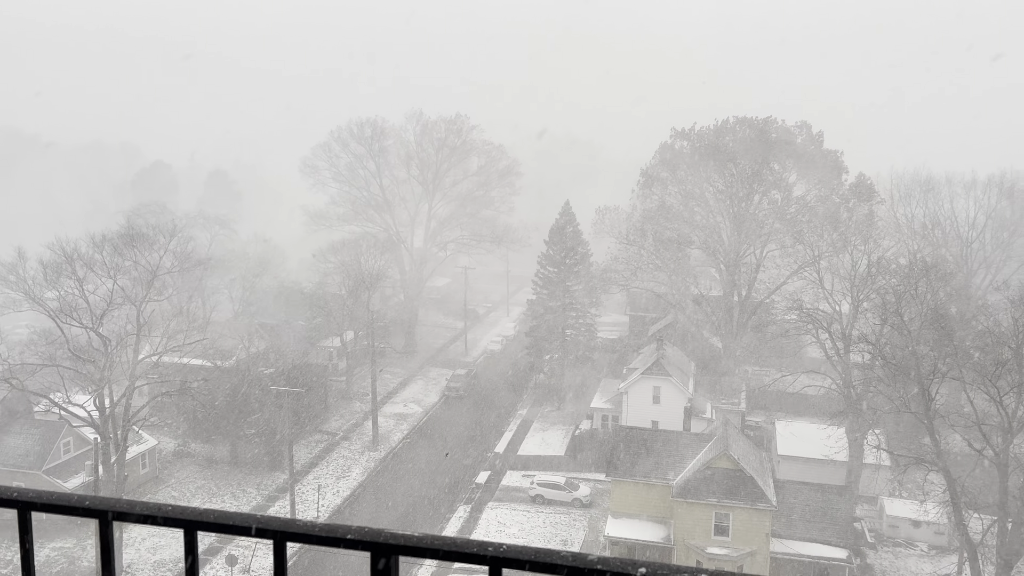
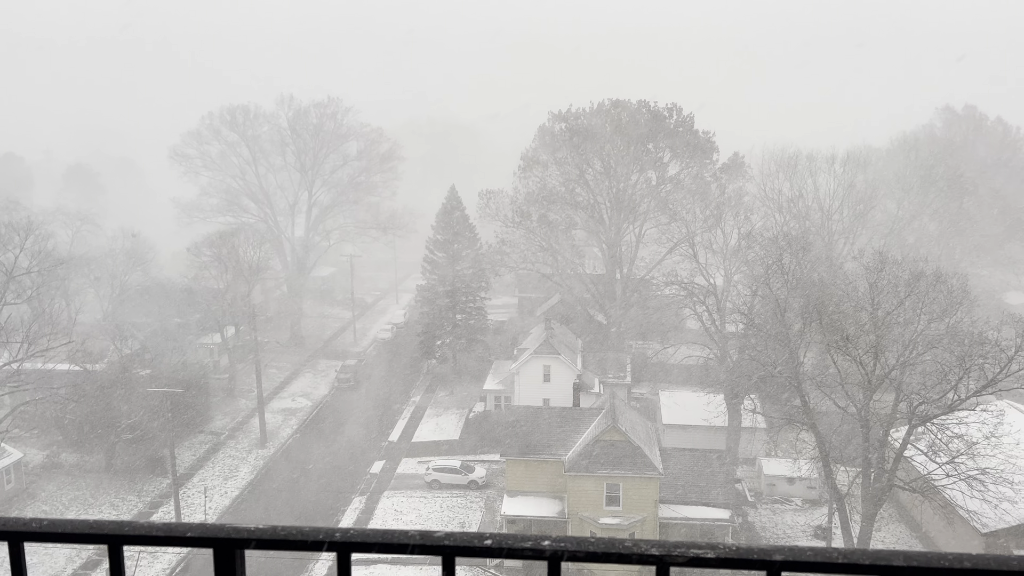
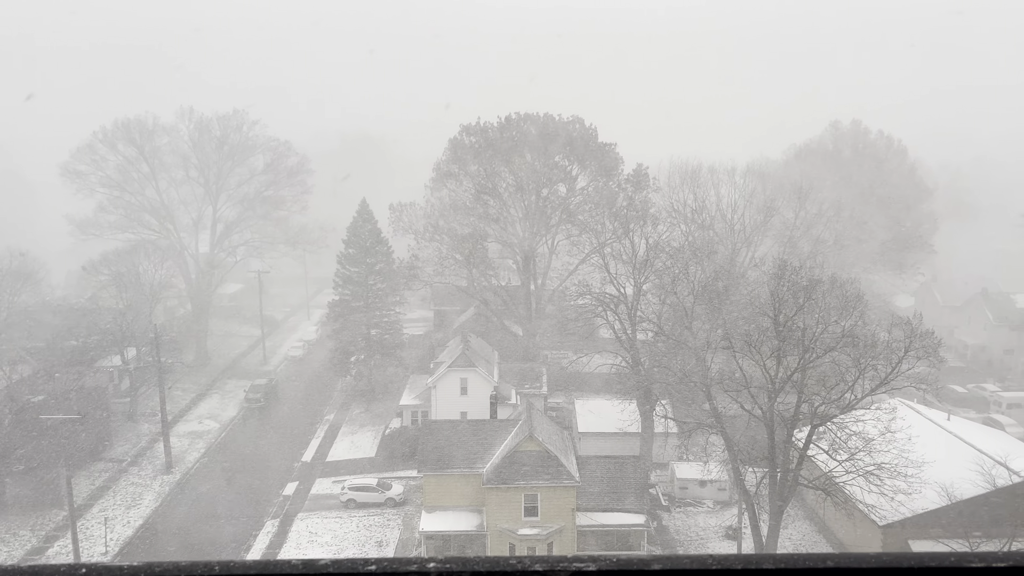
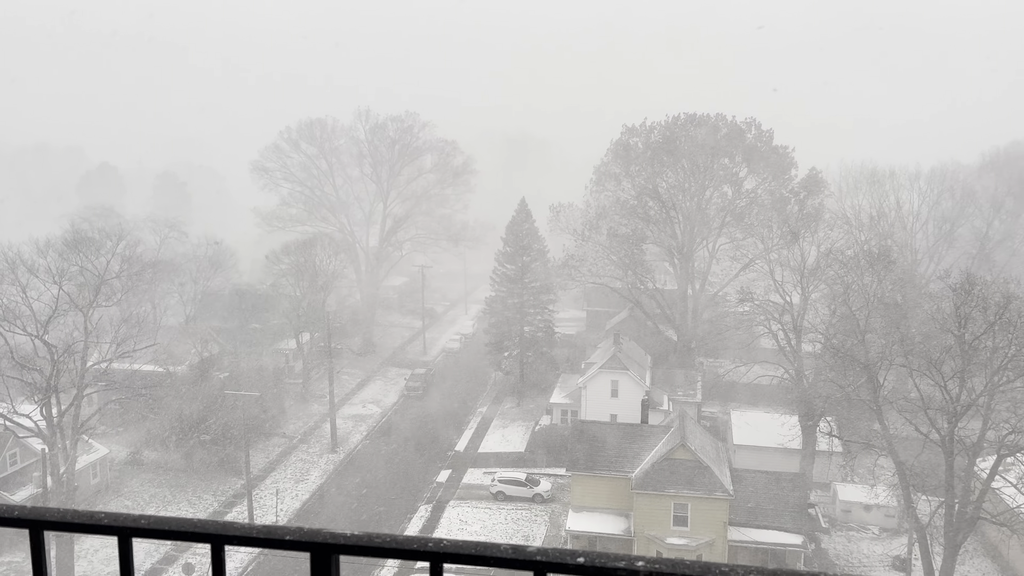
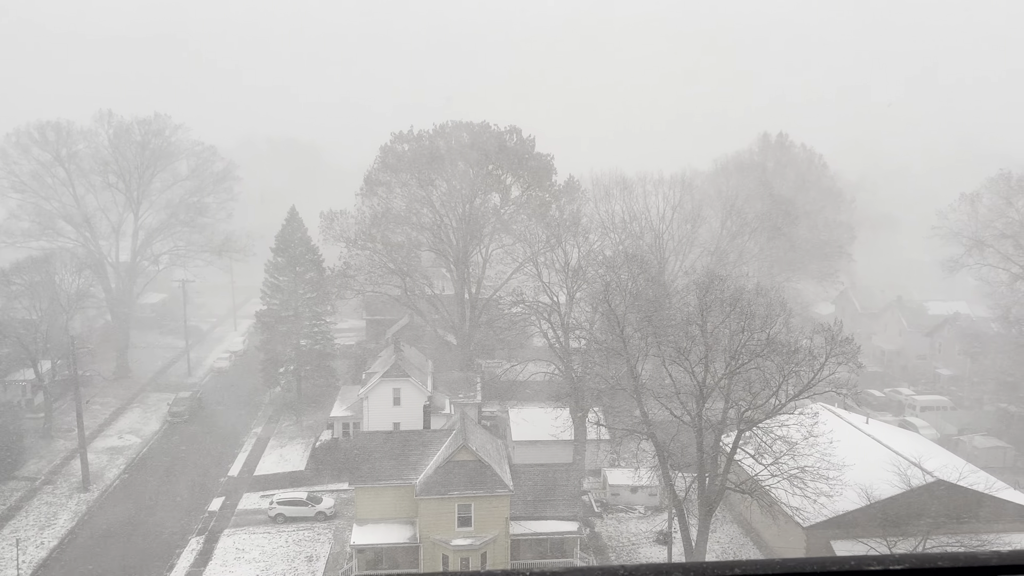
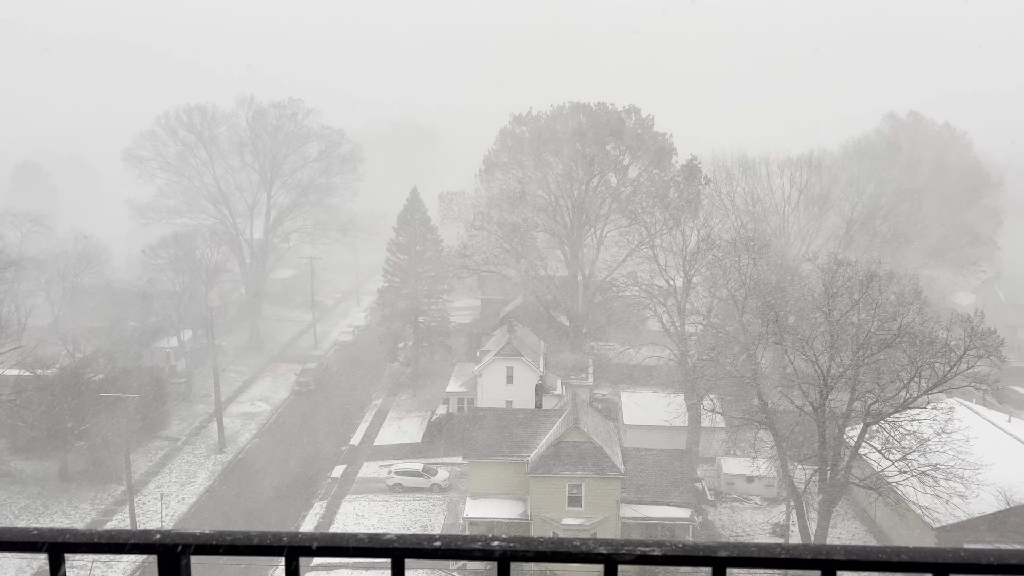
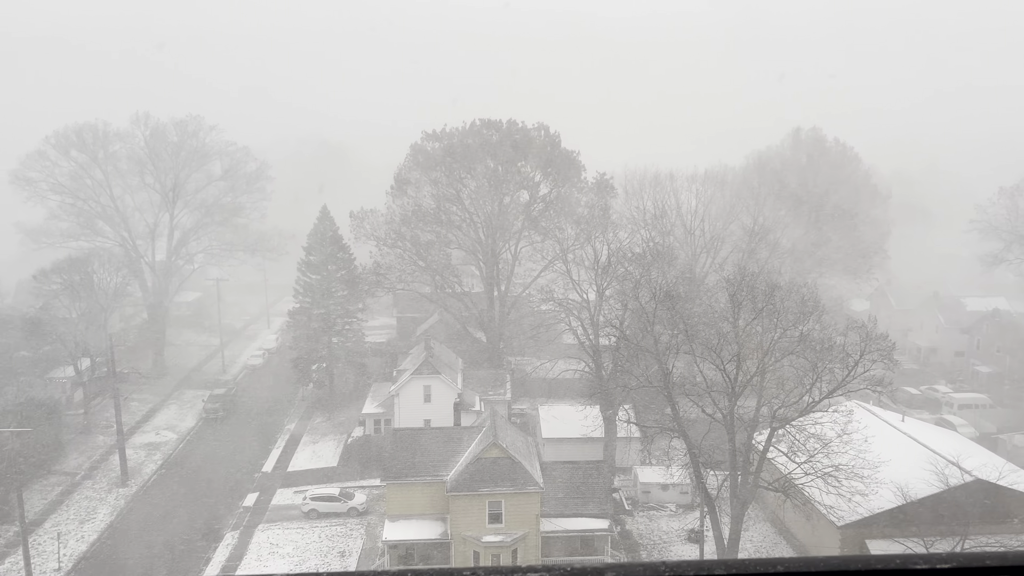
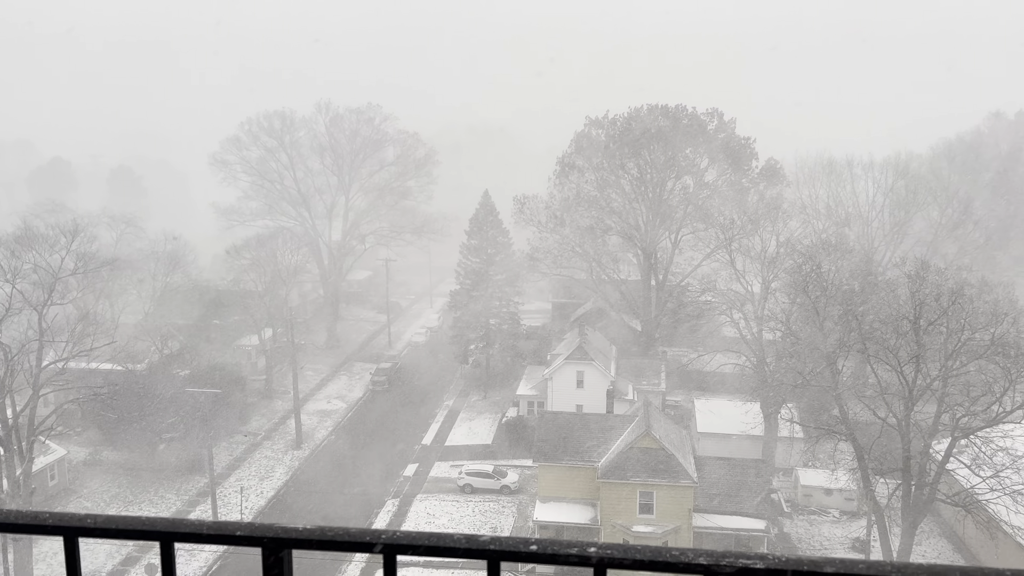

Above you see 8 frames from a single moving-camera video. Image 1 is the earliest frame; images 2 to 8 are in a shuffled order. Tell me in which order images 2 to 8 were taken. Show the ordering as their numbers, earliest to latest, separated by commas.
4, 8, 2, 6, 3, 7, 5
